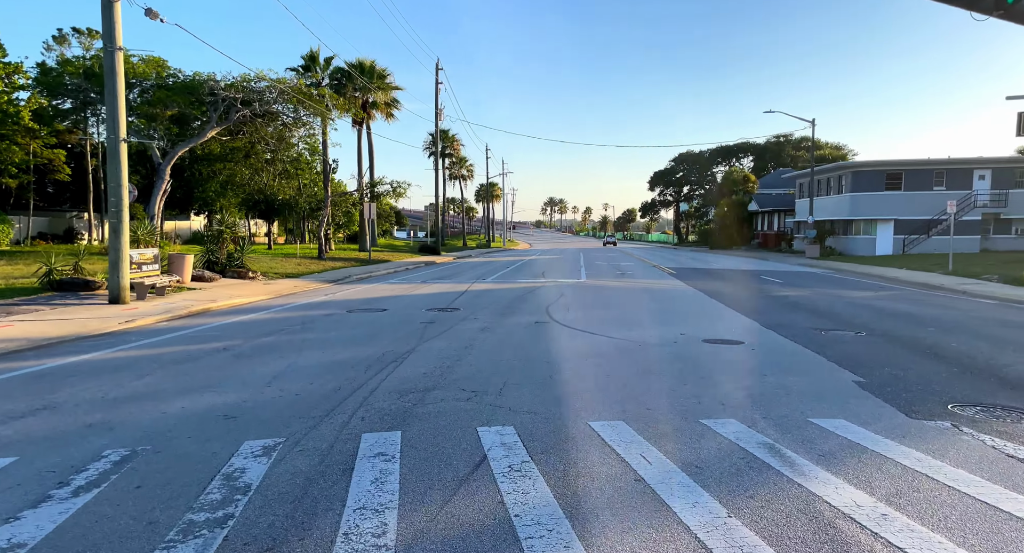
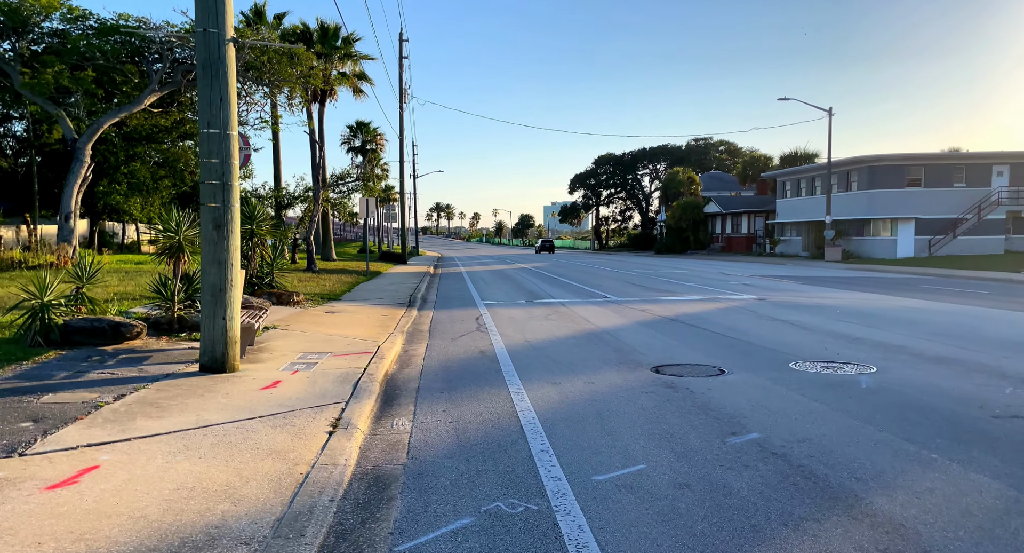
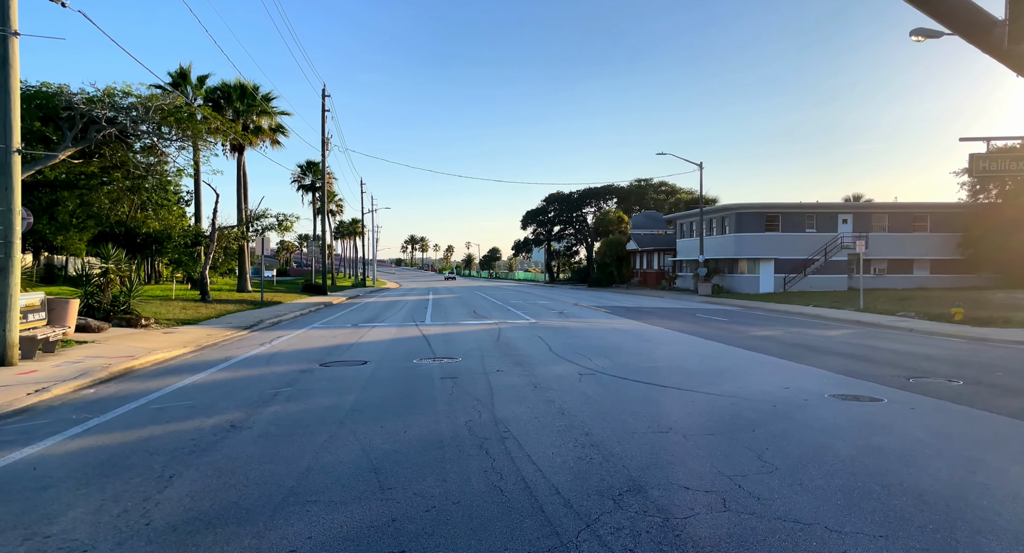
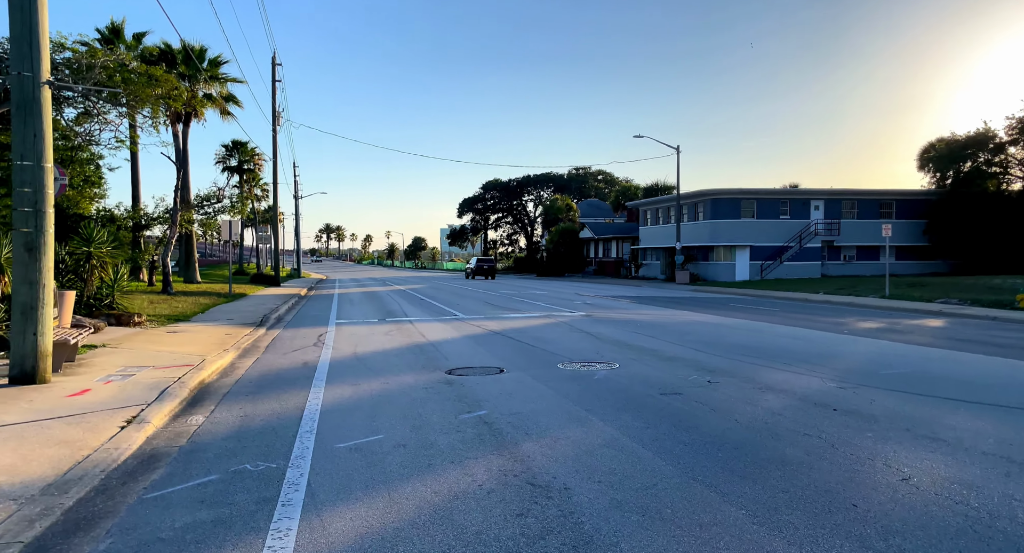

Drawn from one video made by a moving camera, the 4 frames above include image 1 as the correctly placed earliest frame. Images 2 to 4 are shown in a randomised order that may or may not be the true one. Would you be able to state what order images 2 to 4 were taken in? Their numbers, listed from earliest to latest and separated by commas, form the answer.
3, 4, 2
